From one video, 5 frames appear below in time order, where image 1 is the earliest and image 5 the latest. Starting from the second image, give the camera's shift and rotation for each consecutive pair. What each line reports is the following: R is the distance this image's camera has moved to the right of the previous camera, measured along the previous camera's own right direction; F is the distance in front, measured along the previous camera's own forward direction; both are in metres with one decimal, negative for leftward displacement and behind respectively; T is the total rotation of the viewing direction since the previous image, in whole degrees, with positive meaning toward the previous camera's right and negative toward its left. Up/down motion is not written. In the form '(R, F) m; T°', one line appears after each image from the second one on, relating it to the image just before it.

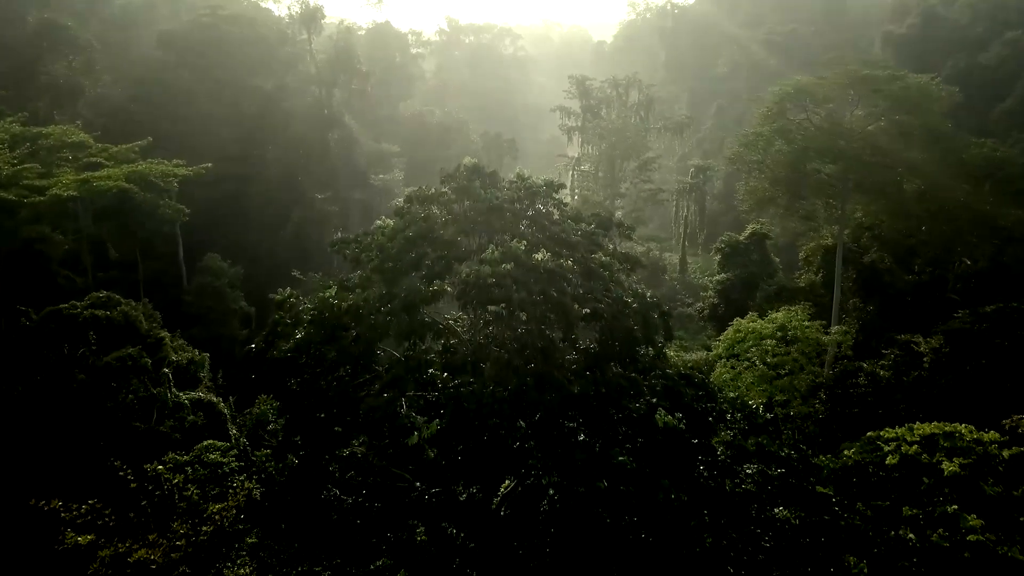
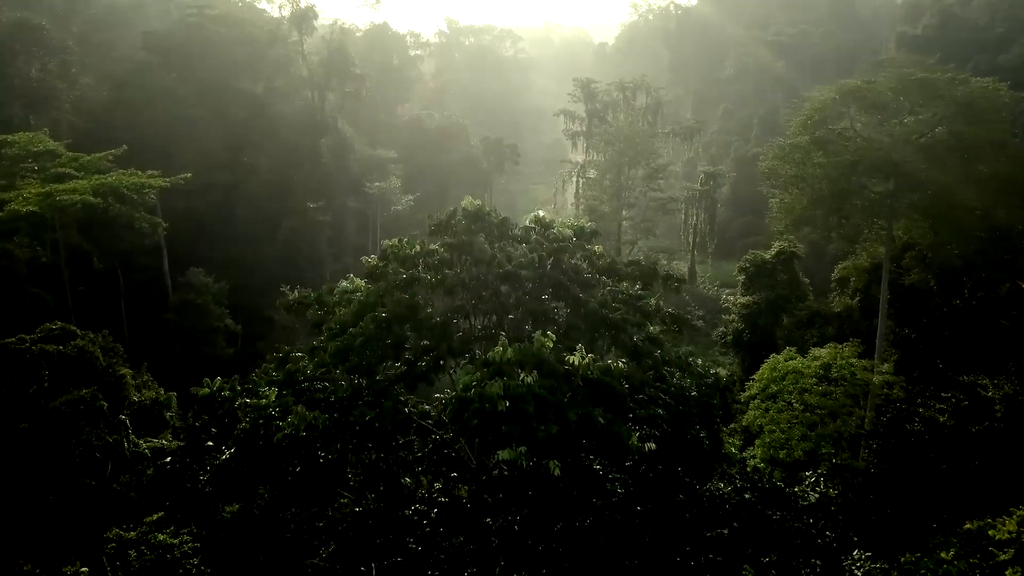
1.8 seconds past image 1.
(-0.1, +1.8) m; 0°
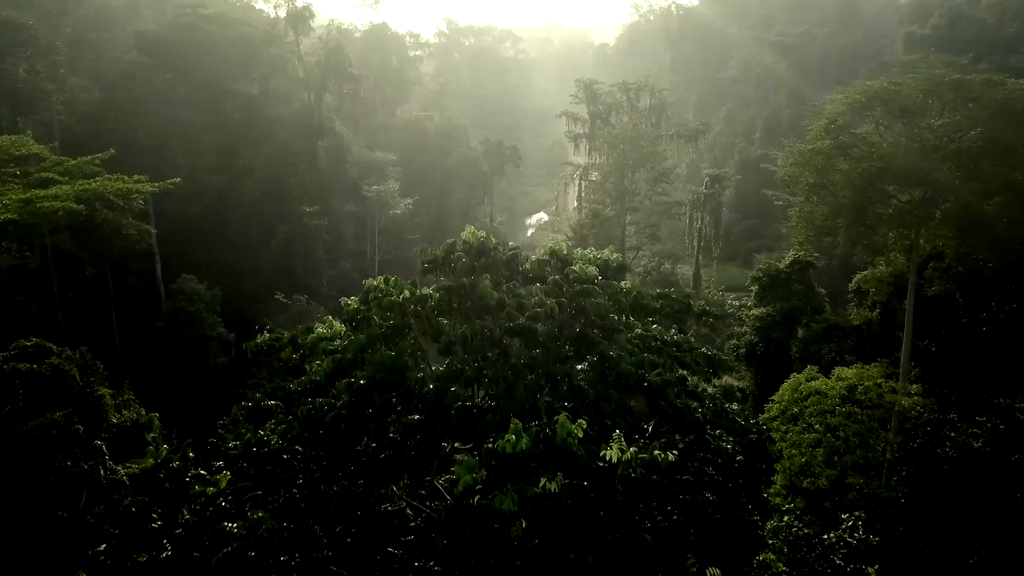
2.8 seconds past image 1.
(-0.1, +0.8) m; 0°
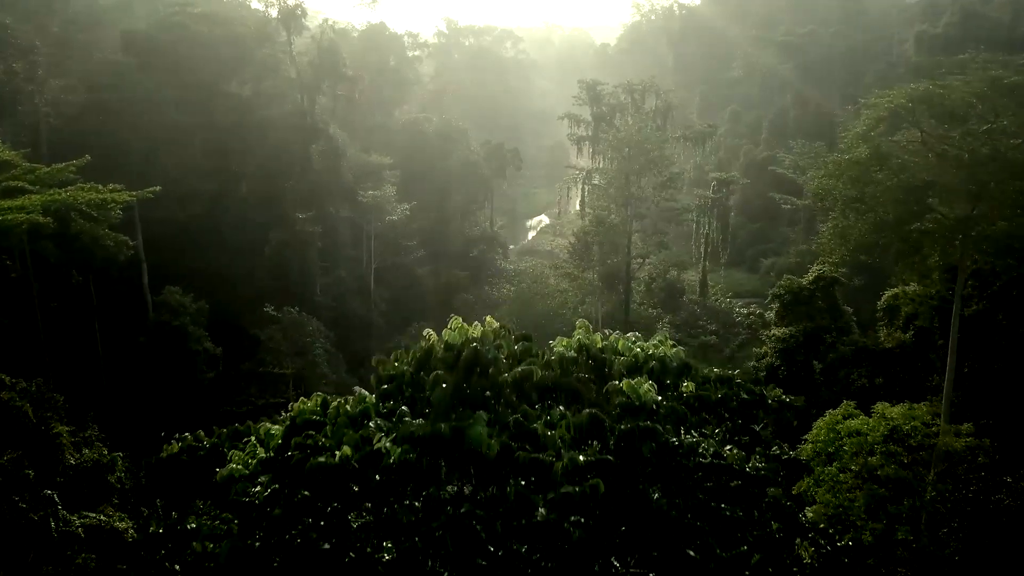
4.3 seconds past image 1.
(0.0, +1.3) m; 0°
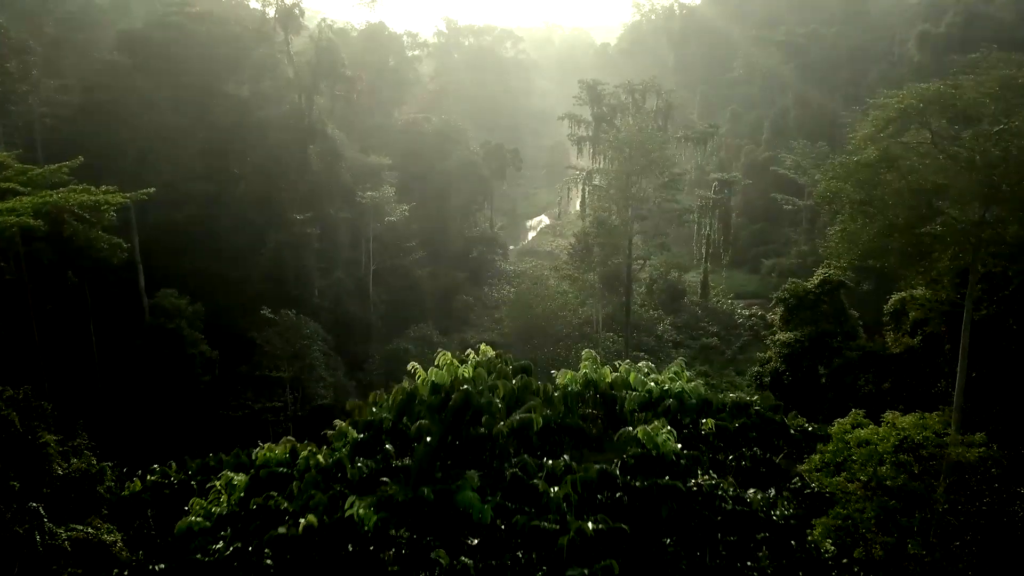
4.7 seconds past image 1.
(0.0, +0.3) m; 0°
